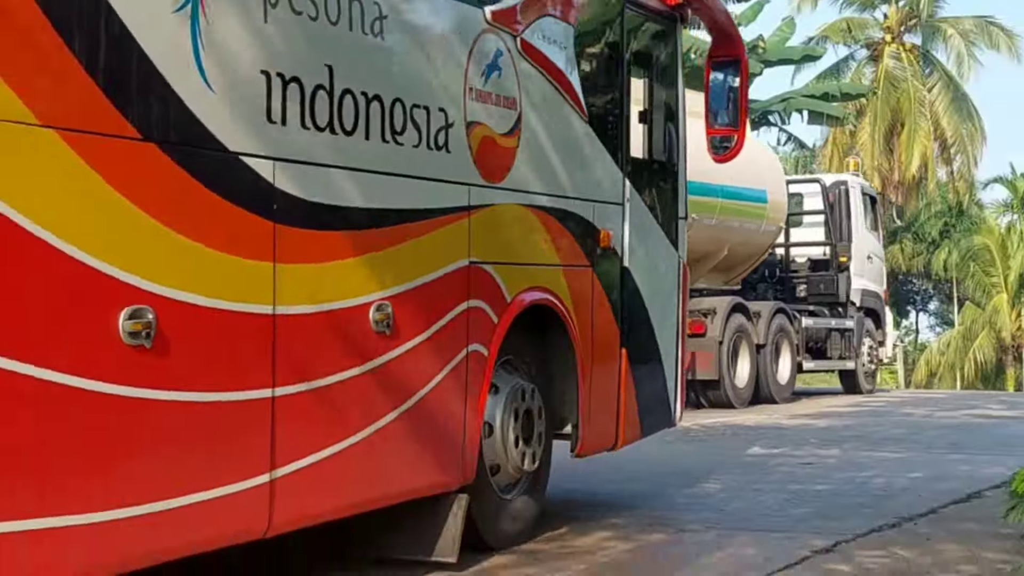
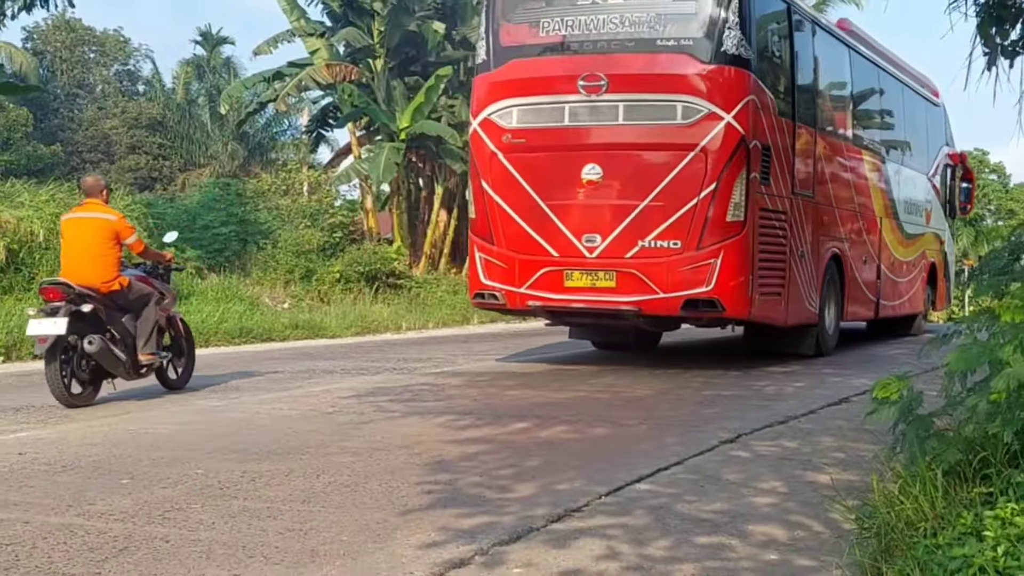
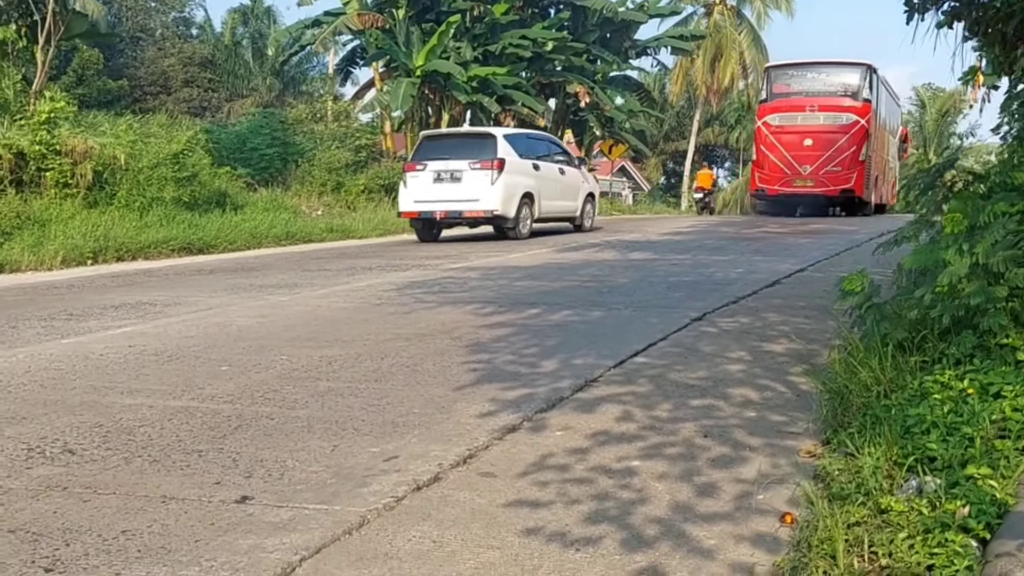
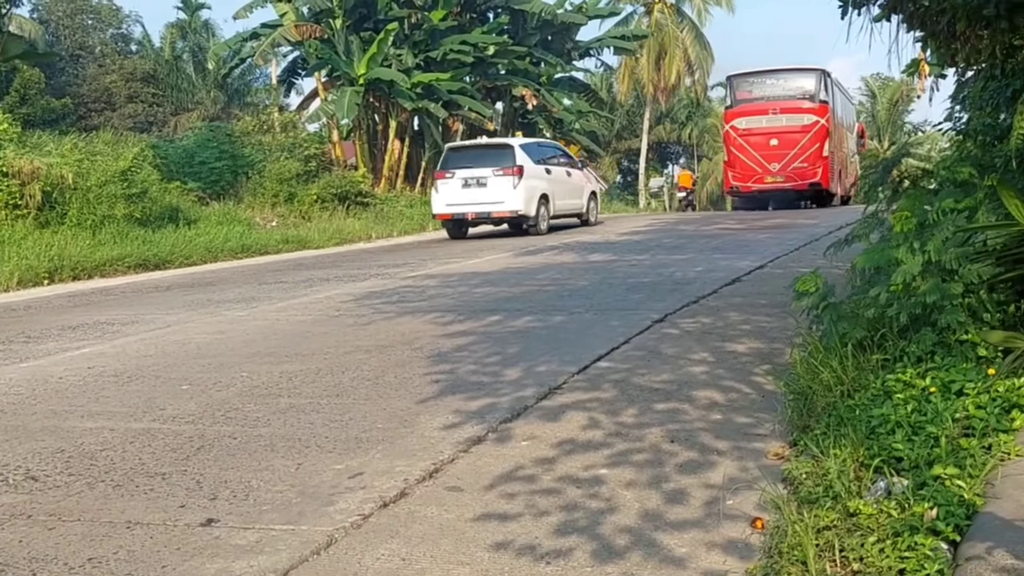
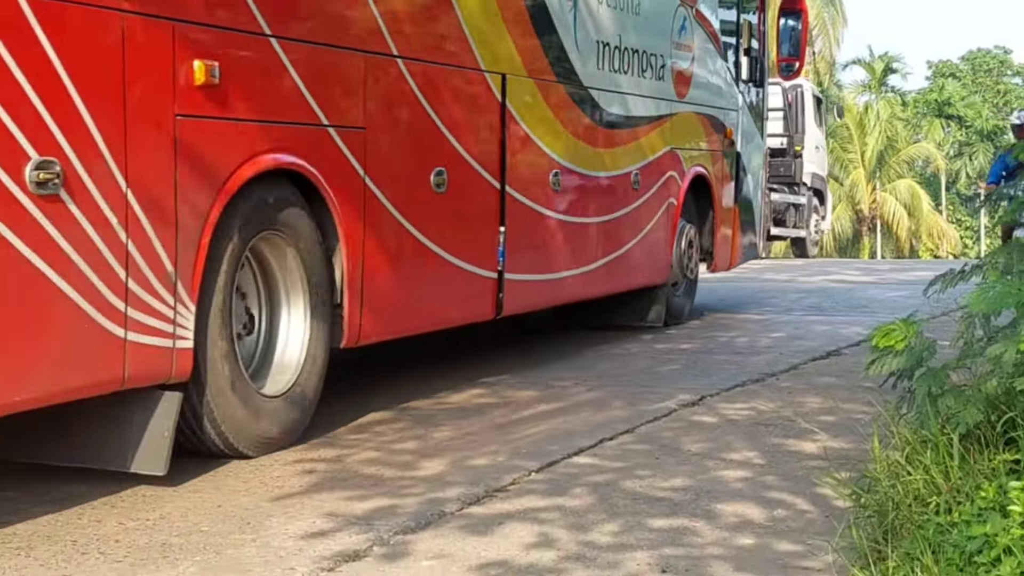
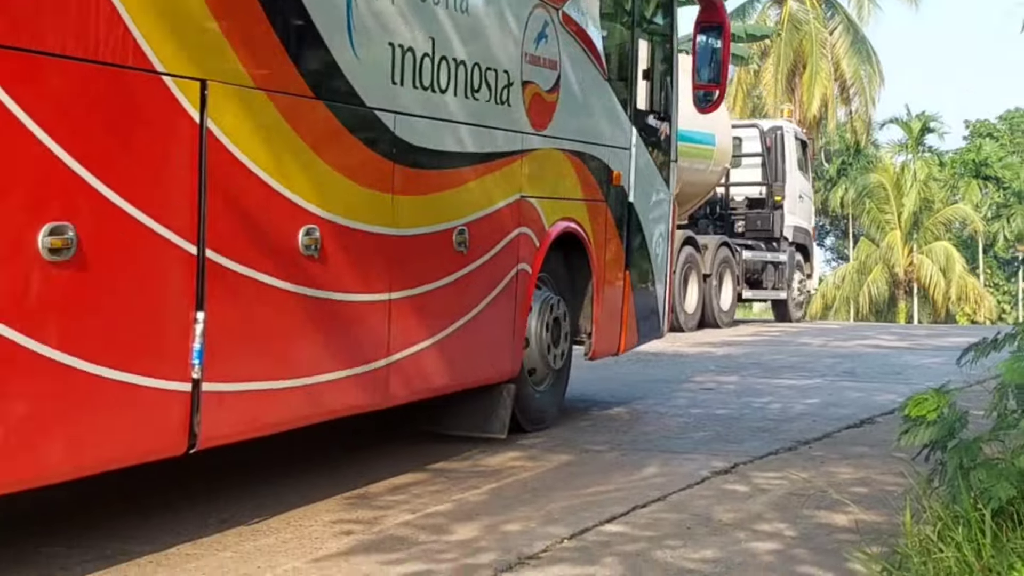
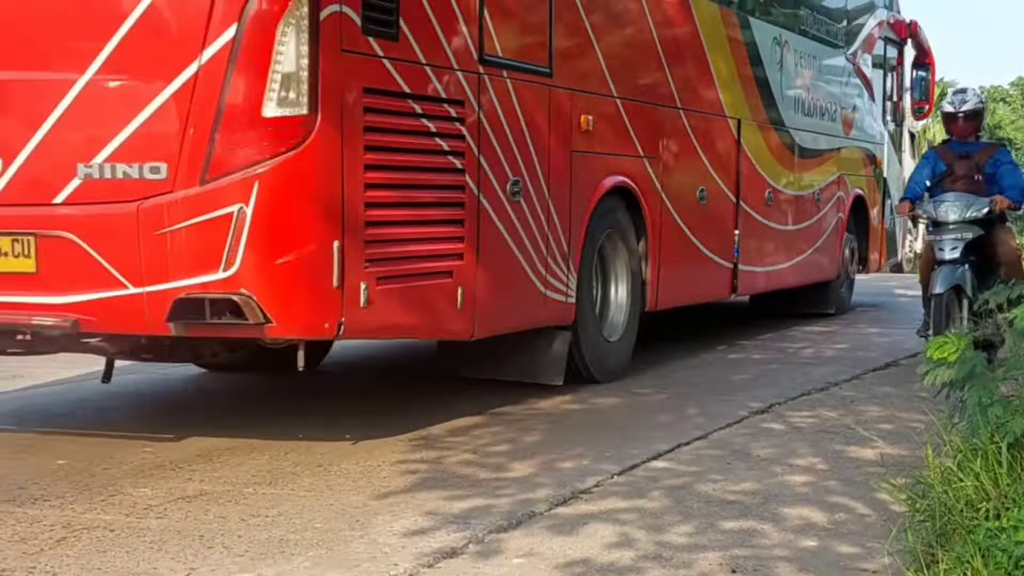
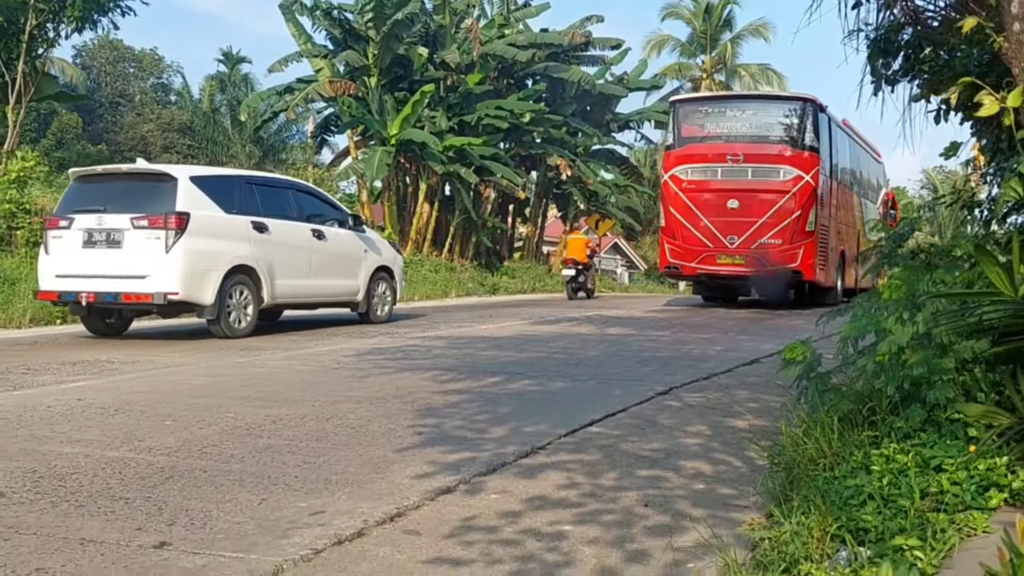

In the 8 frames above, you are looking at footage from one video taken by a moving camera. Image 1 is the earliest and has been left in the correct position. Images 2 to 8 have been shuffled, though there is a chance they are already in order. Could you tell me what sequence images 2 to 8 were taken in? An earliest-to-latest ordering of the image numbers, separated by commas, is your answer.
6, 5, 7, 2, 8, 3, 4
